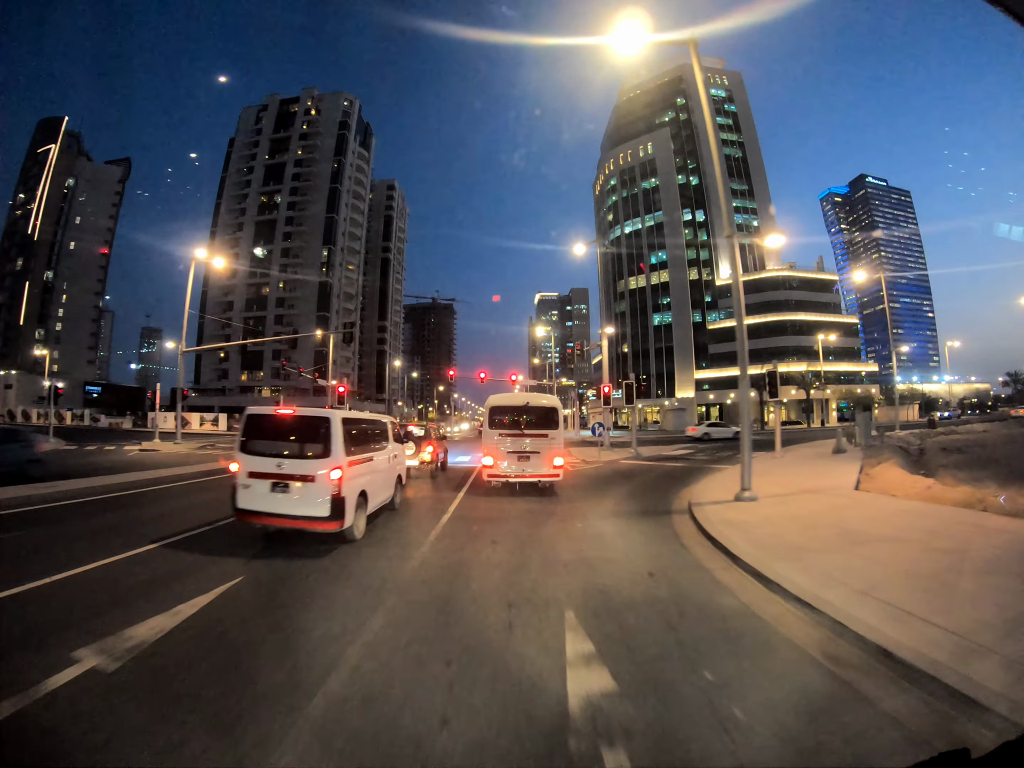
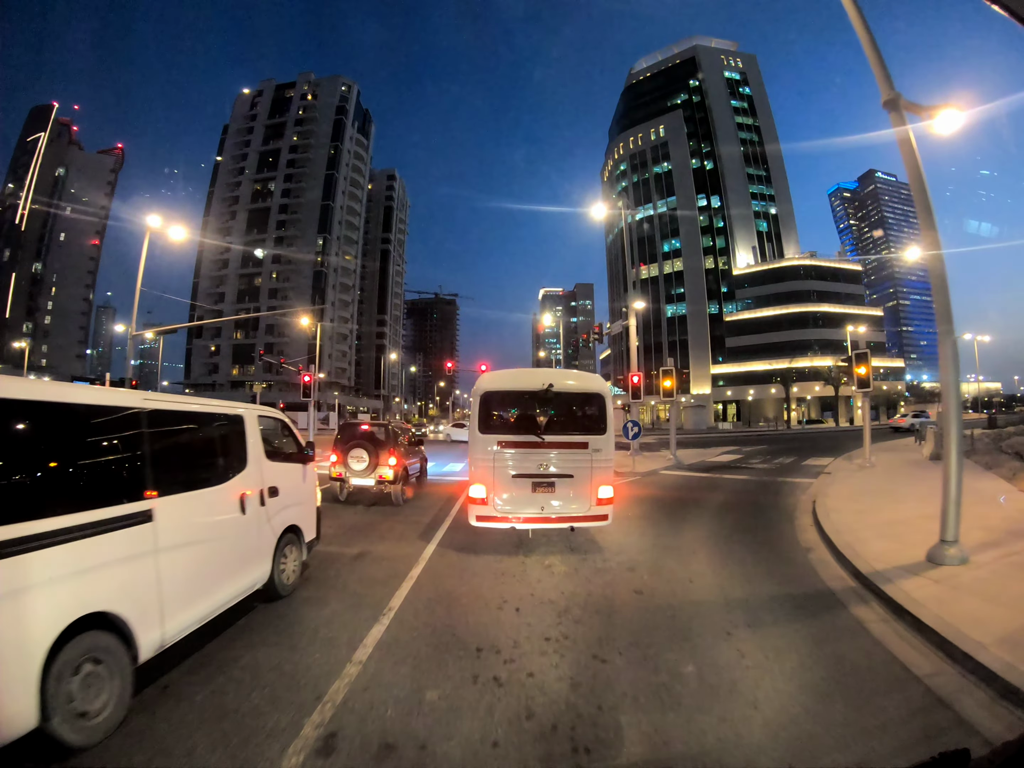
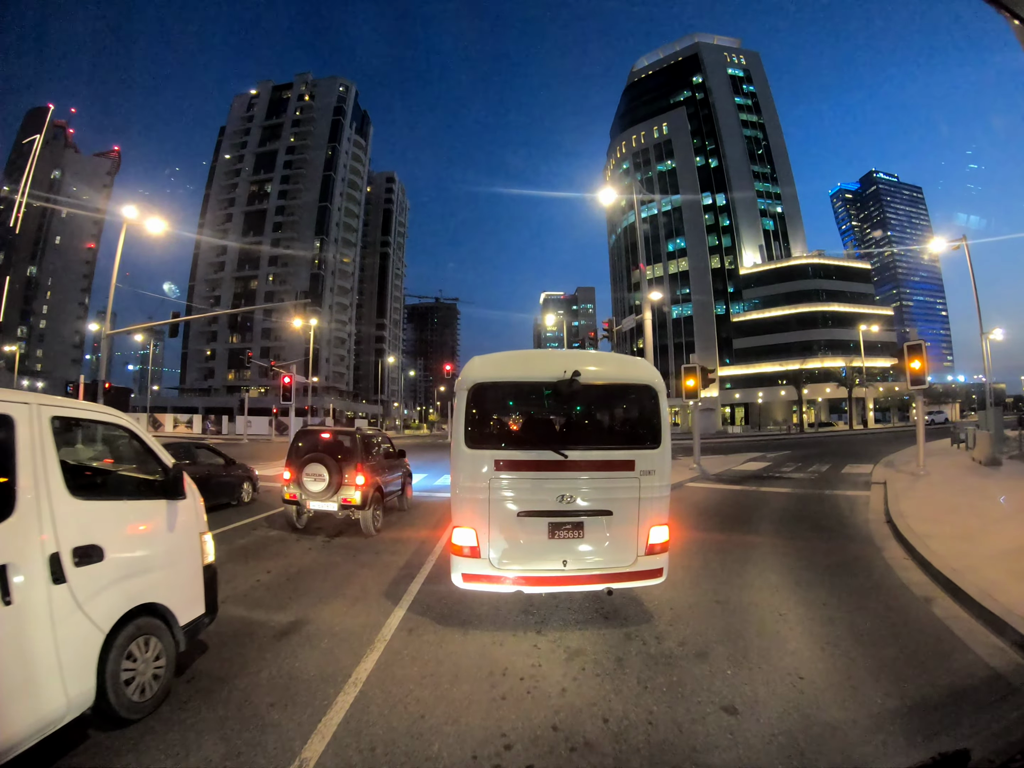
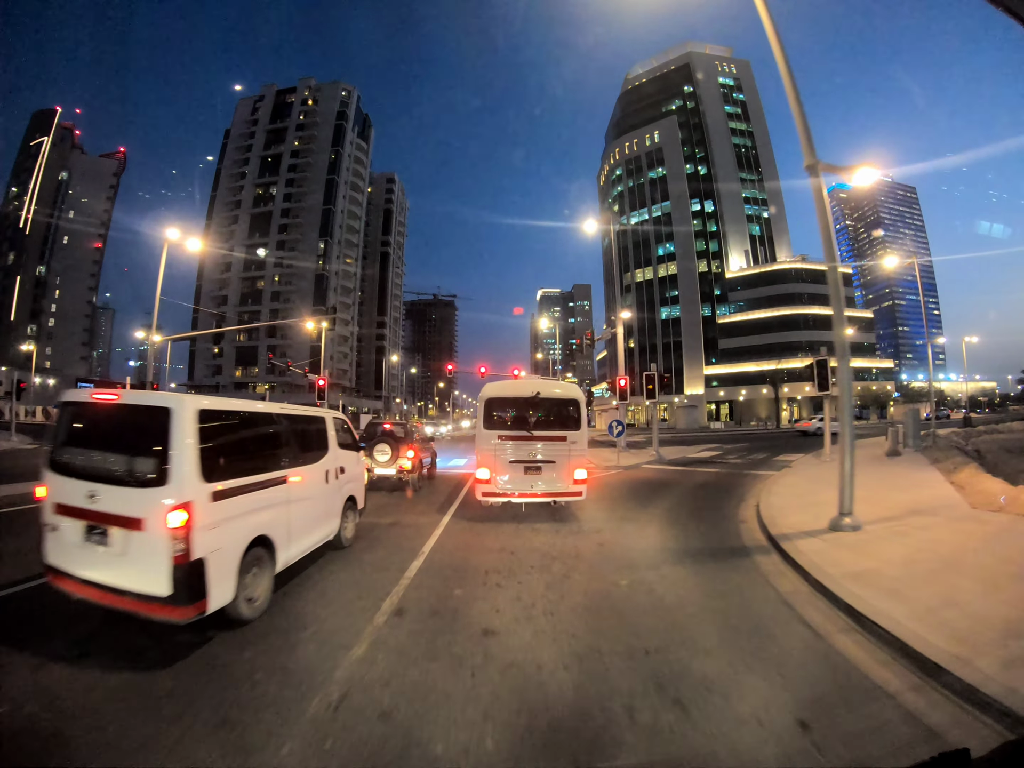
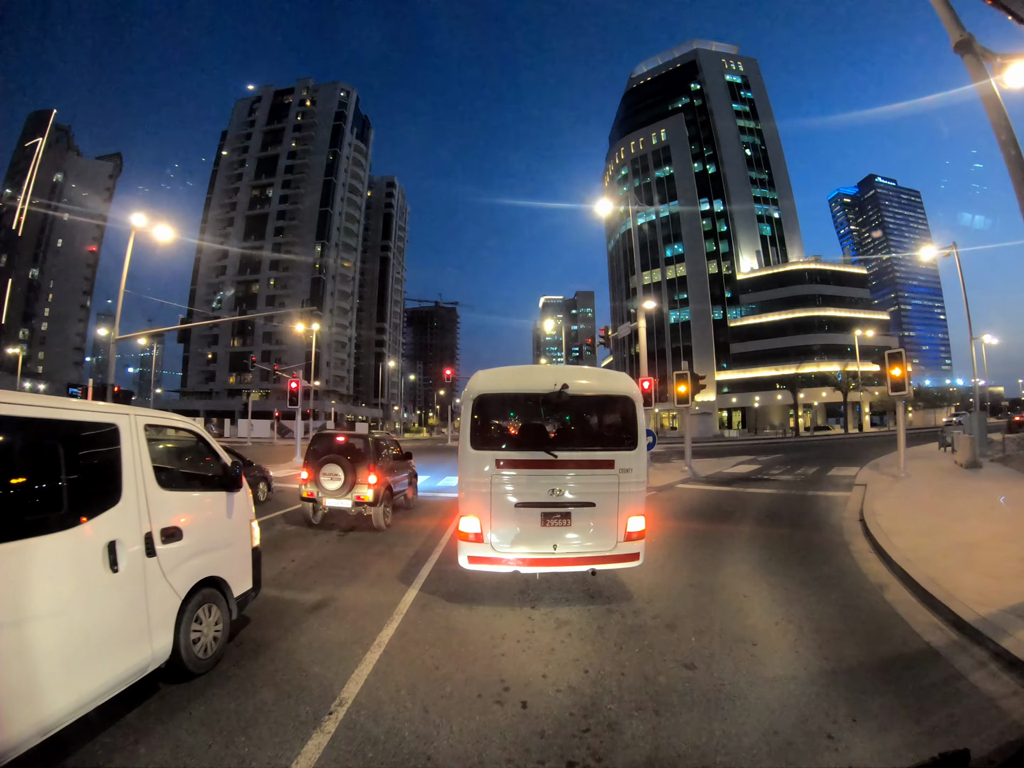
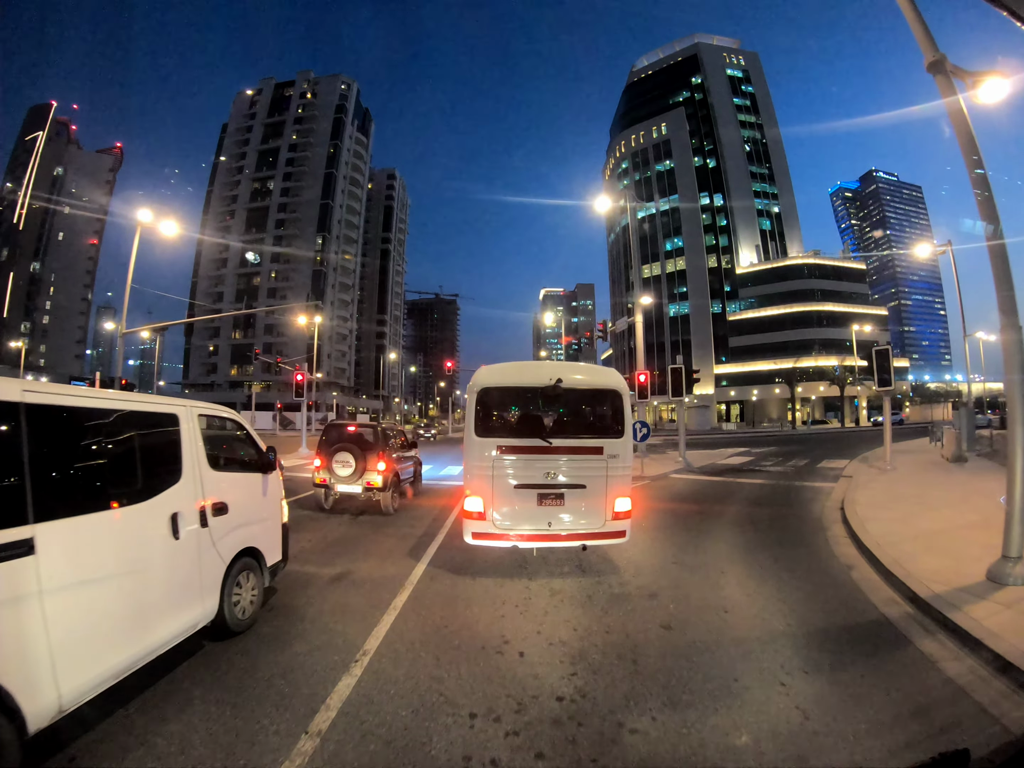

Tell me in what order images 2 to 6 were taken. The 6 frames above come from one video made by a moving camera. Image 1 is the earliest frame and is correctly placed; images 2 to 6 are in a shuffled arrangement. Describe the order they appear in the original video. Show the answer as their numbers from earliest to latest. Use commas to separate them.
4, 2, 6, 5, 3
